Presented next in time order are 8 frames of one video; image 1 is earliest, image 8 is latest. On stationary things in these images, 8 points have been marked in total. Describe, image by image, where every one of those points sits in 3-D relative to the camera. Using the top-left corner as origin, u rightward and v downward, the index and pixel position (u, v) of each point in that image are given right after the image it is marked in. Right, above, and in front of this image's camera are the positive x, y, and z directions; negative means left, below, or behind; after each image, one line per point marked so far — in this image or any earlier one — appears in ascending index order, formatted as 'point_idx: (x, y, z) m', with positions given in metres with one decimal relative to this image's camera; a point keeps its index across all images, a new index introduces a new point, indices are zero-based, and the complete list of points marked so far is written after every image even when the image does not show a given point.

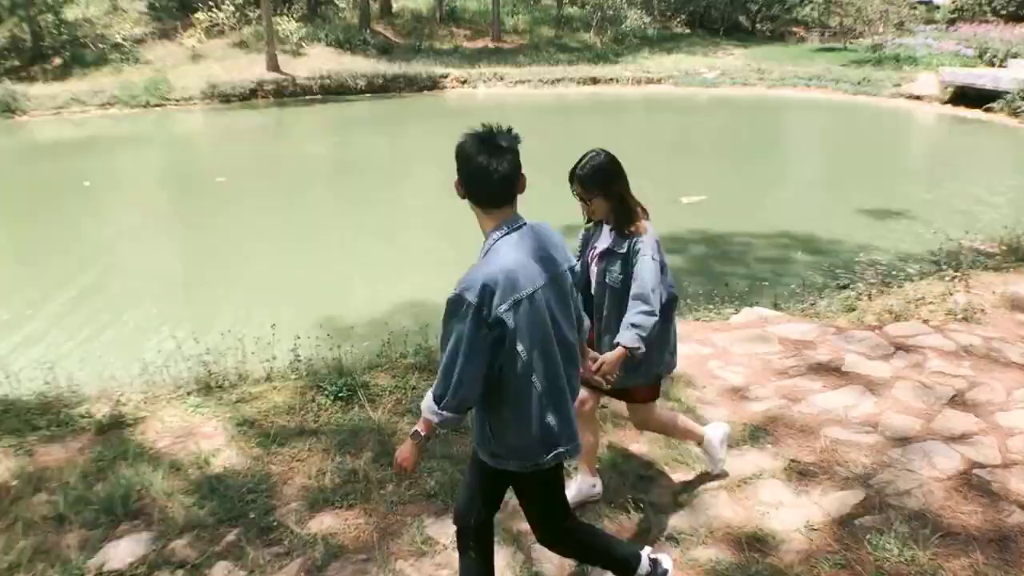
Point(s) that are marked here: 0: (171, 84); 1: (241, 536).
0: (-4.1, +2.6, +14.9) m
1: (-0.7, -0.6, +2.6) m
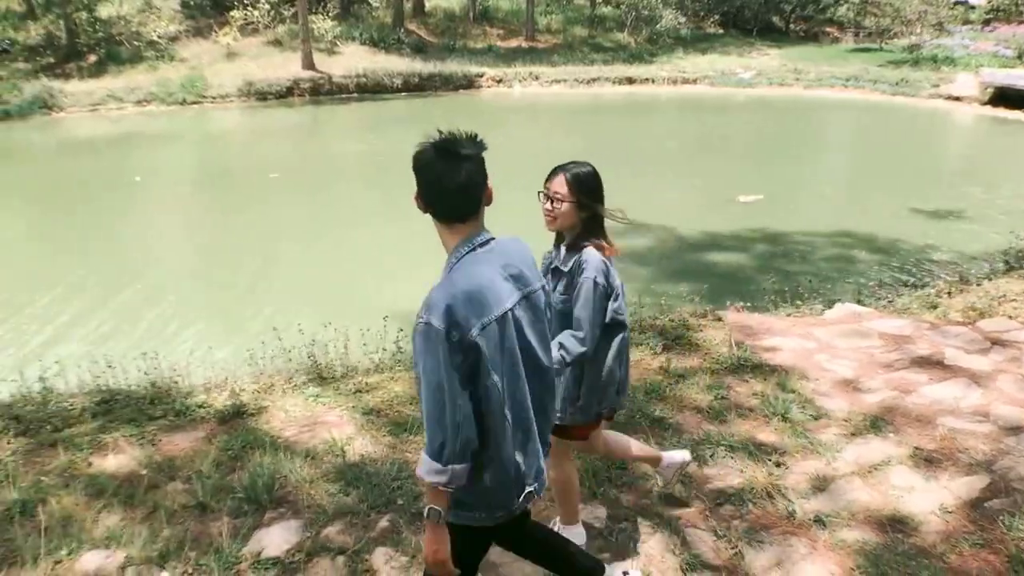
0: (-3.7, +2.6, +15.0) m
1: (-0.3, -0.6, +2.7) m
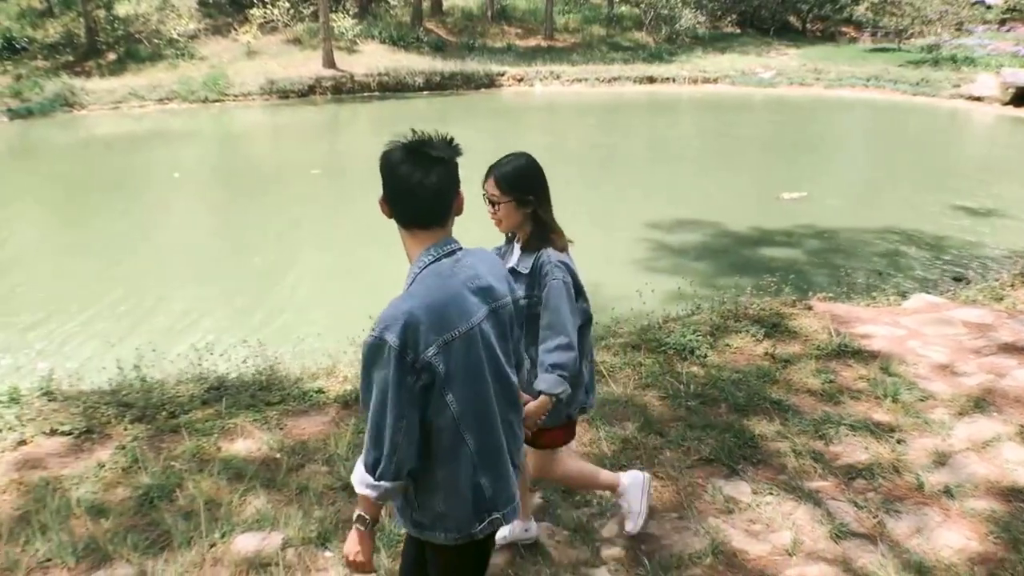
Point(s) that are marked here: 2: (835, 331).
0: (-3.5, +2.7, +15.1) m
1: (+0.1, -0.5, +2.9) m
2: (+1.1, -0.1, +4.0) m
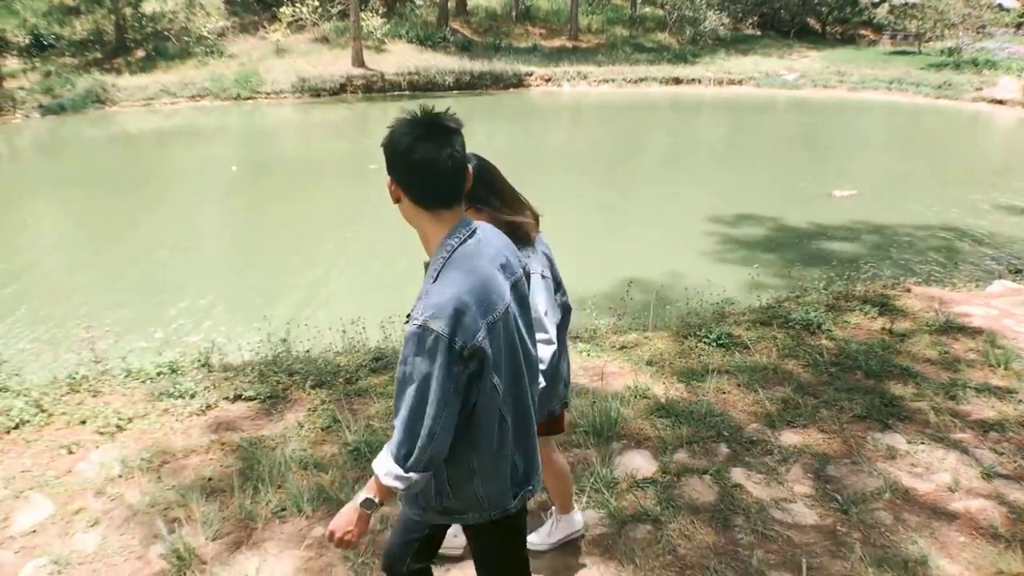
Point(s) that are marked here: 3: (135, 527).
0: (-3.3, +2.8, +15.5) m
1: (+0.6, -0.5, +3.4) m
2: (+1.6, -0.1, +4.5) m
3: (-1.1, -0.7, +3.4) m
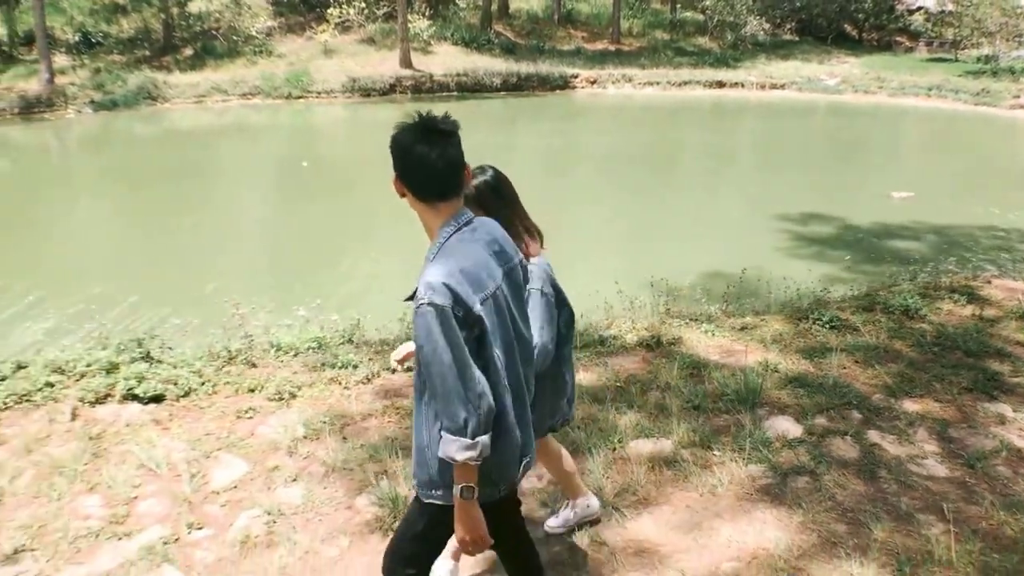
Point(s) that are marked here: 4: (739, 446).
0: (-2.8, +2.9, +16.0) m
1: (+1.2, -0.4, +3.9) m
2: (+2.2, 0.0, +5.0) m
3: (-0.6, -0.7, +3.9) m
4: (+0.7, -0.5, +3.6) m
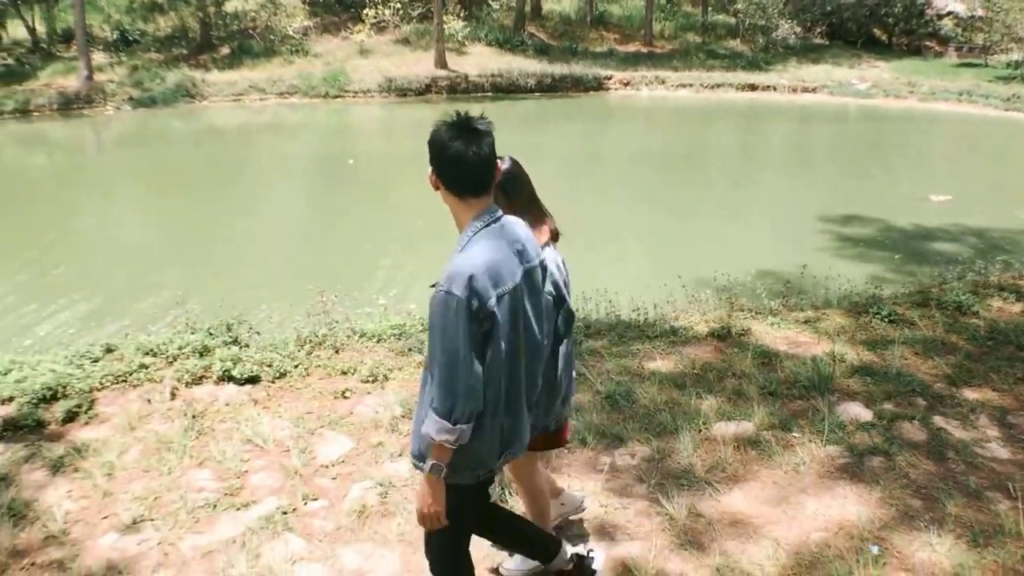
0: (-2.3, +2.9, +16.3) m
1: (+1.5, -0.4, +4.2) m
2: (+2.5, 0.0, +5.3) m
3: (-0.3, -0.6, +4.2) m
4: (+1.0, -0.5, +3.9) m
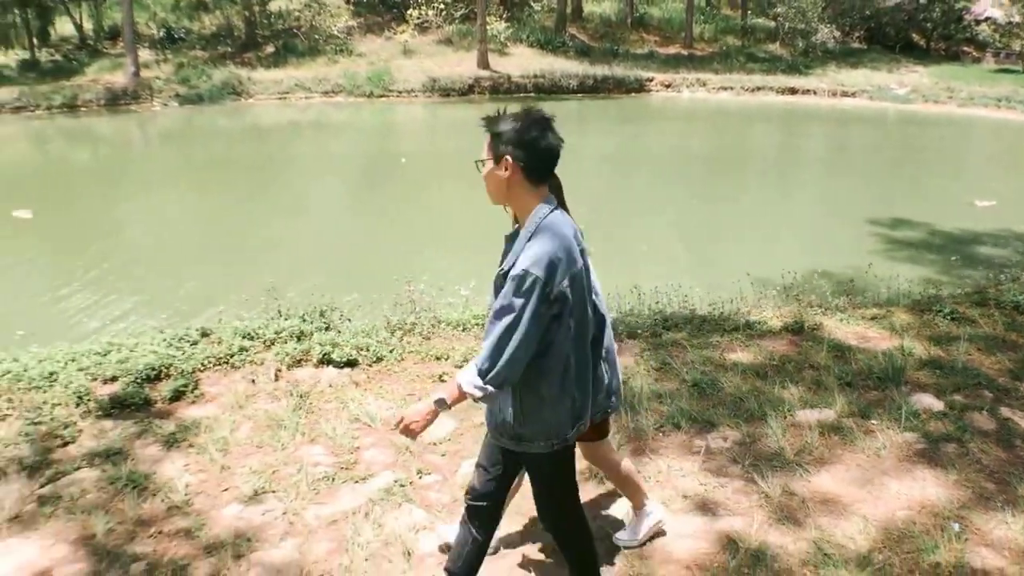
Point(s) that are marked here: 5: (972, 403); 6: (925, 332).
0: (-1.8, +3.0, +16.6) m
1: (+1.8, -0.4, +4.4) m
2: (+2.9, 0.0, +5.5) m
3: (+0.1, -0.6, +4.5) m
4: (+1.4, -0.5, +4.1) m
5: (+1.7, -0.4, +4.3) m
6: (+1.8, -0.2, +5.0) m
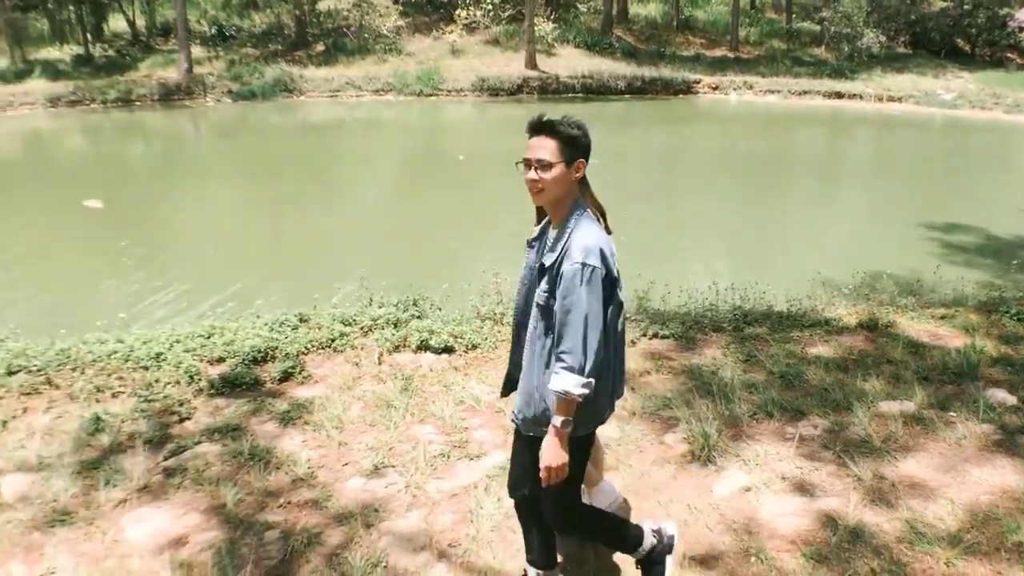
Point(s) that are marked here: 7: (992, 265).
0: (-1.1, +3.1, +16.9) m
1: (+2.2, -0.4, +4.7) m
2: (+3.3, -0.1, +5.8) m
3: (+0.4, -0.6, +4.8) m
4: (+1.7, -0.5, +4.4) m
5: (+2.1, -0.4, +4.6) m
6: (+2.2, -0.2, +5.3) m
7: (+3.1, +0.2, +7.7) m
